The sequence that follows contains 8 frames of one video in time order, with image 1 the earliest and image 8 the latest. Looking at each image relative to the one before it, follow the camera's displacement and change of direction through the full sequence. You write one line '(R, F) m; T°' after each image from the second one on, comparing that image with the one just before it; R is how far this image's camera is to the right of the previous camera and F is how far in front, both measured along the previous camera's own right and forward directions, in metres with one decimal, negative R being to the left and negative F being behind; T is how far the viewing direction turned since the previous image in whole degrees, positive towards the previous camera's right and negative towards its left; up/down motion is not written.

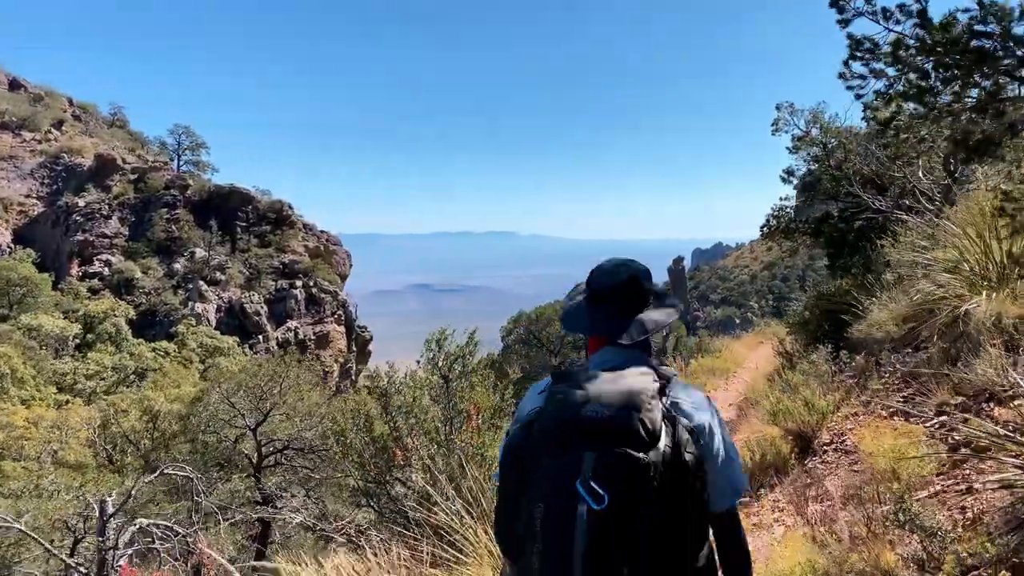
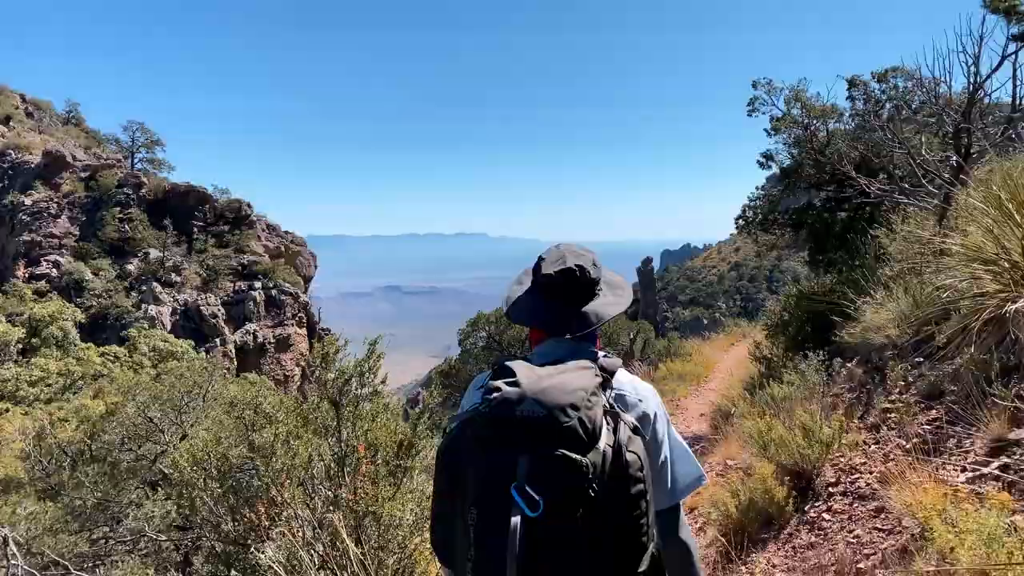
(+0.3, +0.9) m; +3°
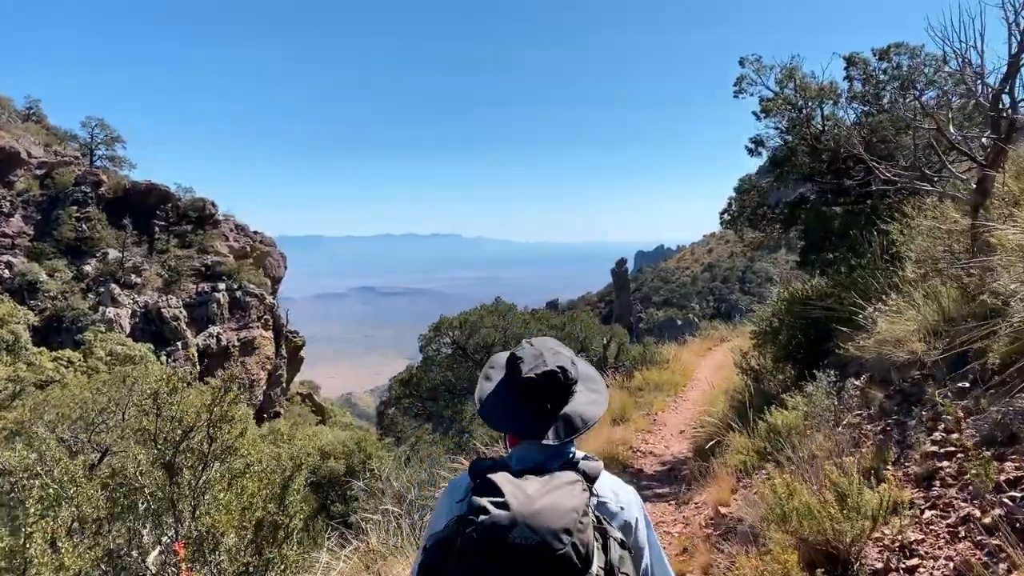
(+0.2, +0.8) m; +2°
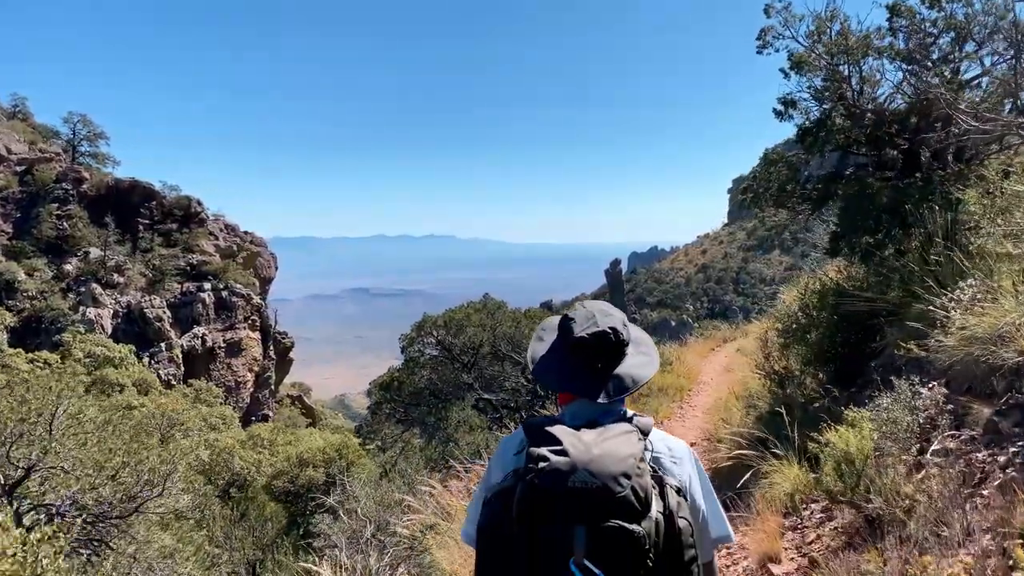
(+0.1, +0.9) m; +1°
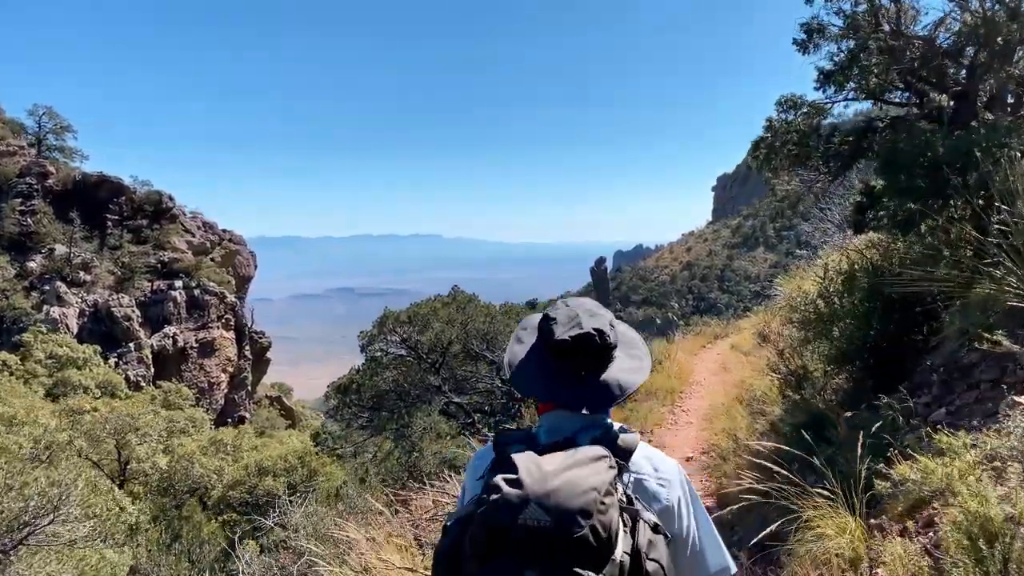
(+0.2, +1.0) m; +2°
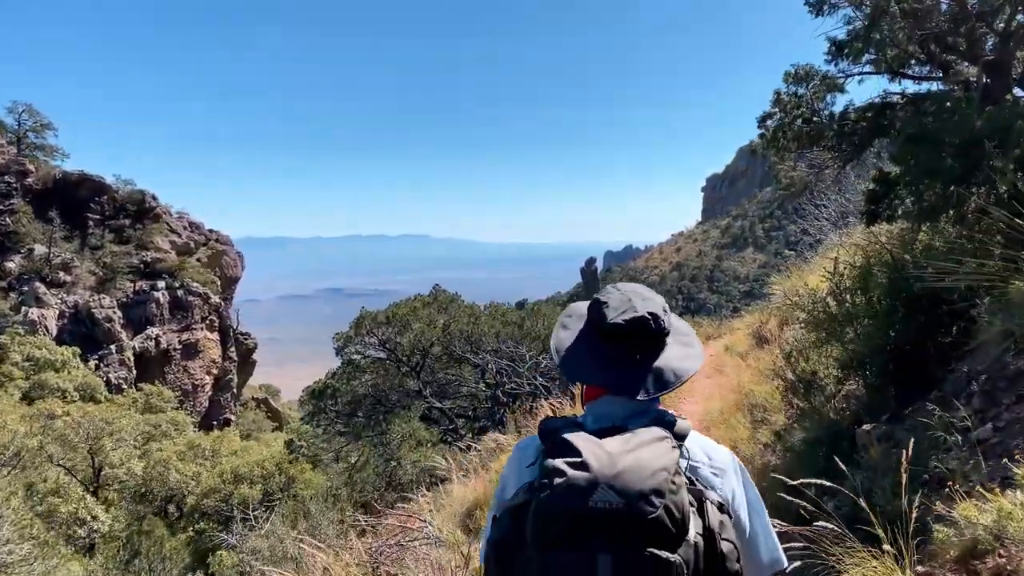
(+0.1, +0.5) m; +1°
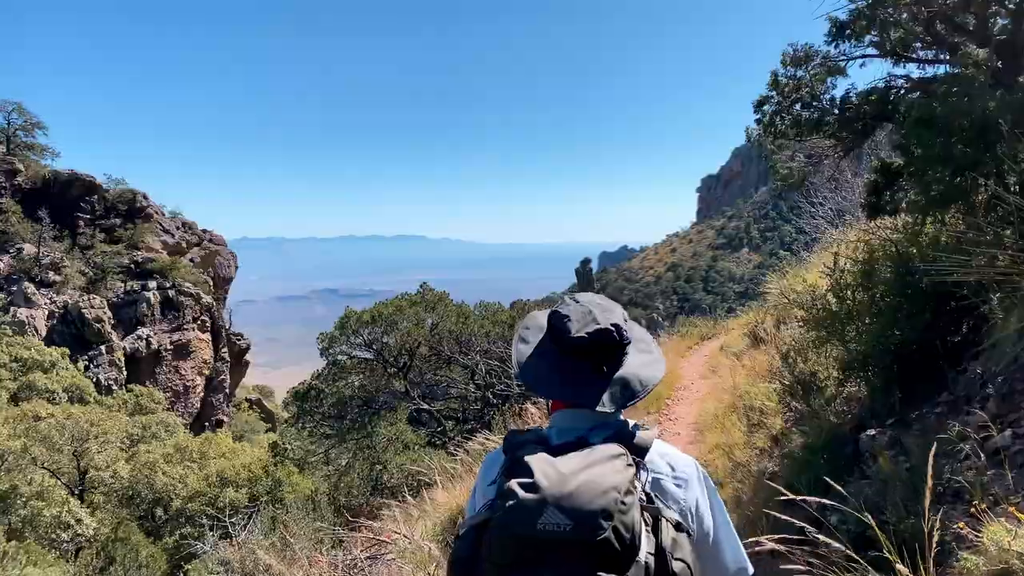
(+0.1, +0.2) m; 0°
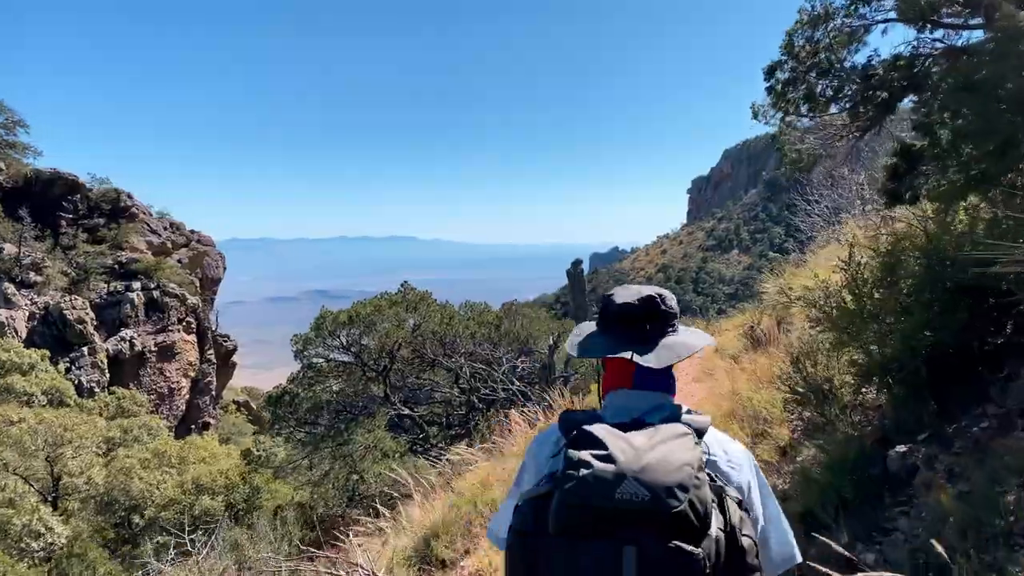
(+0.1, +0.4) m; +1°
